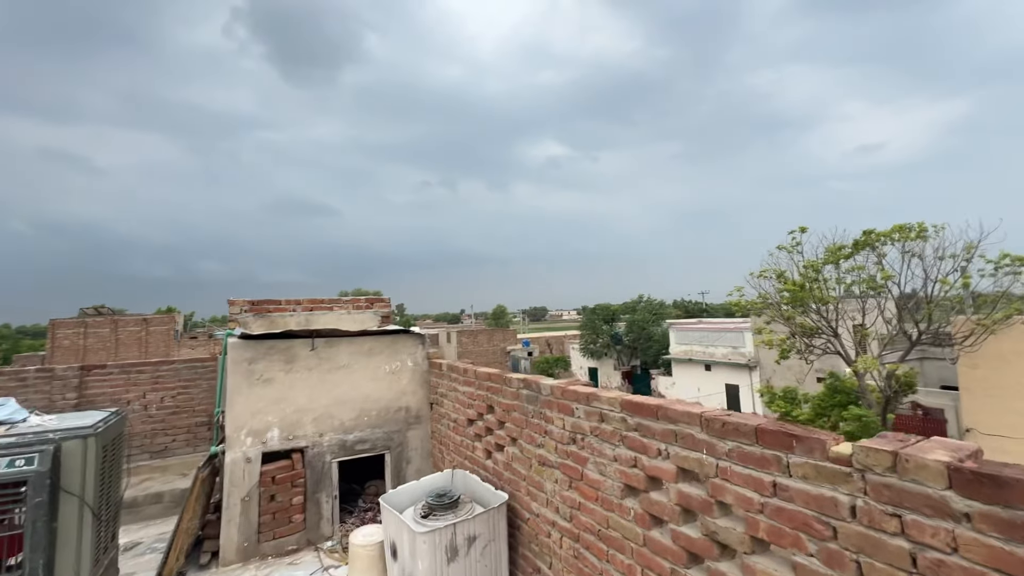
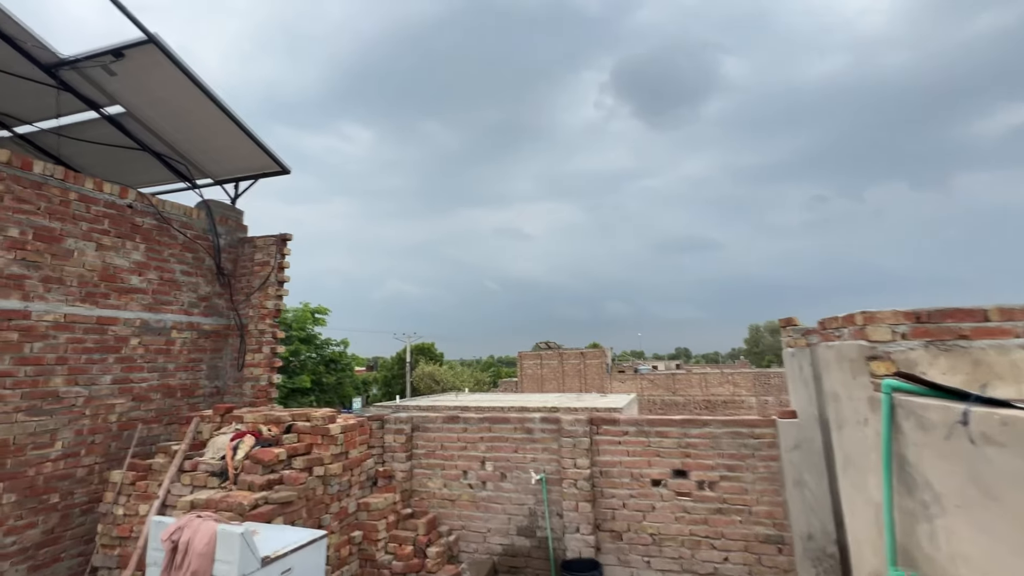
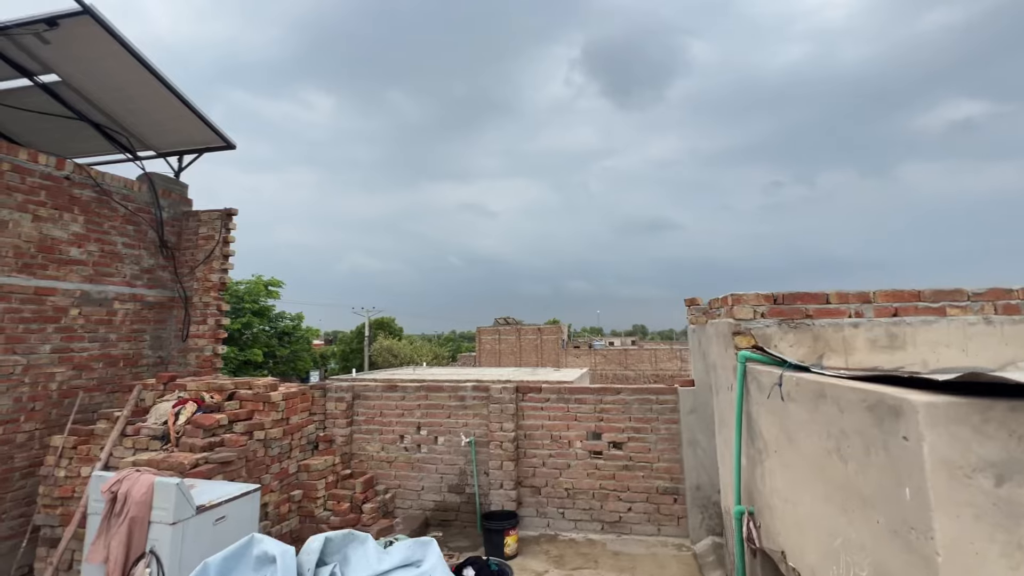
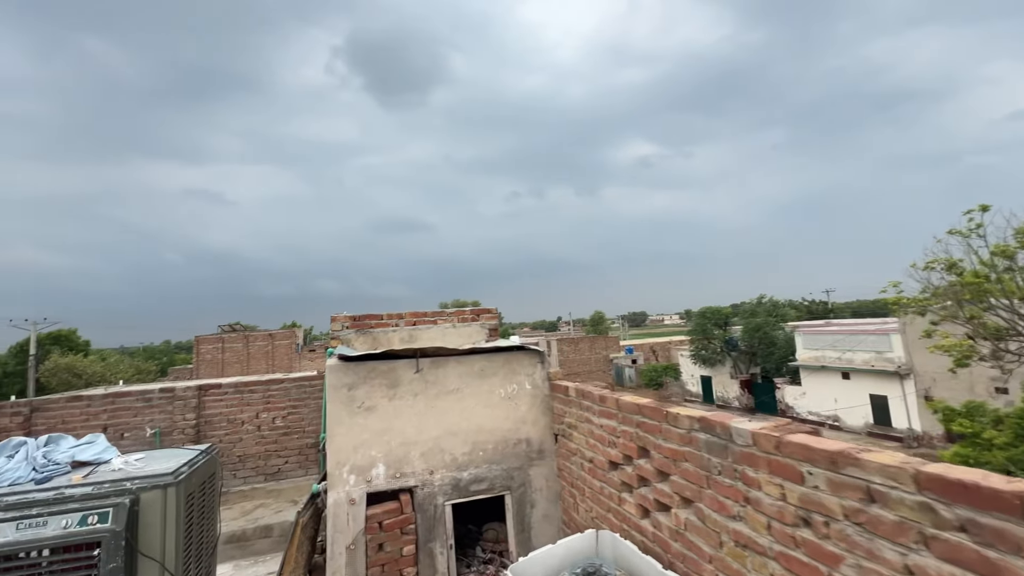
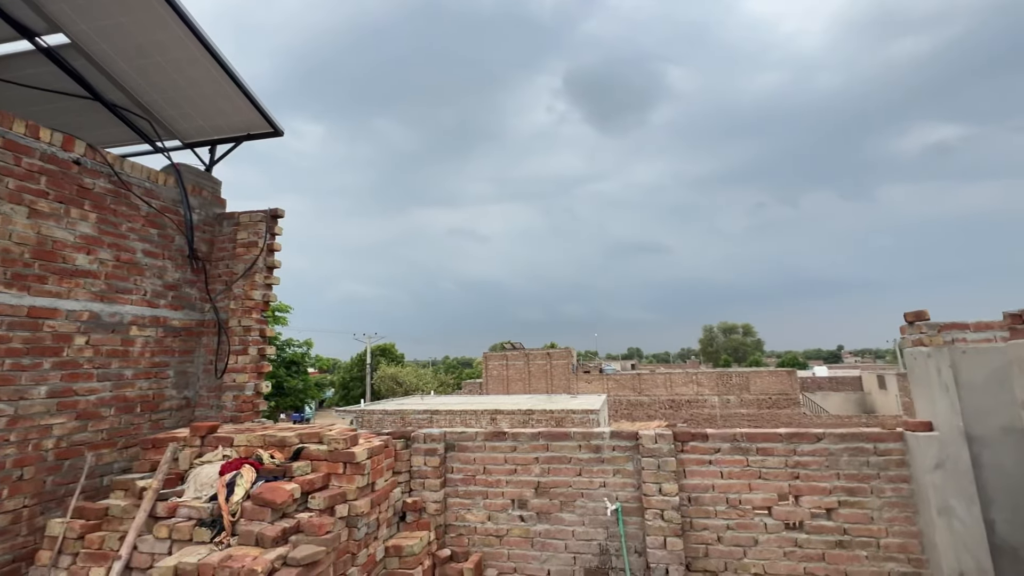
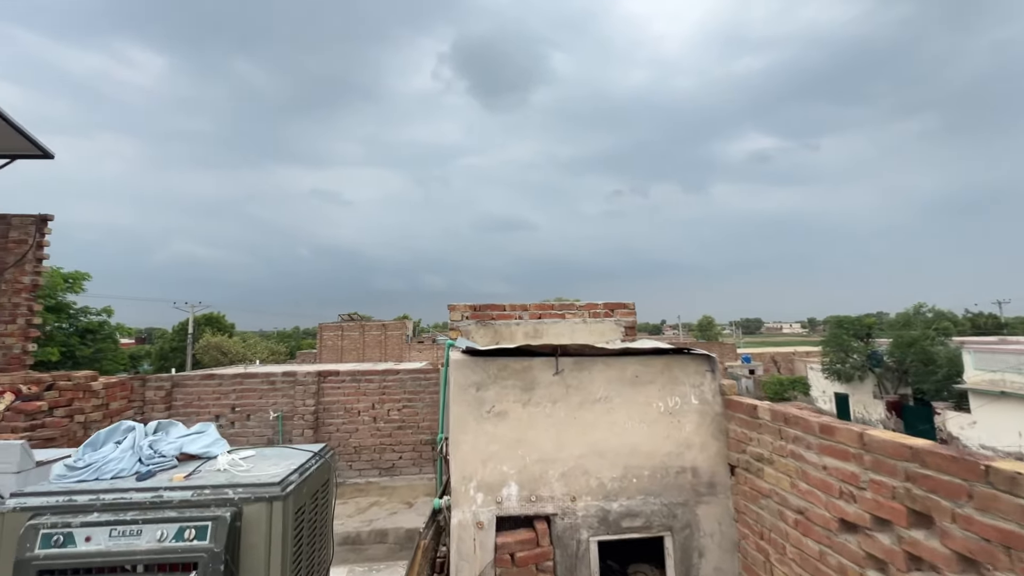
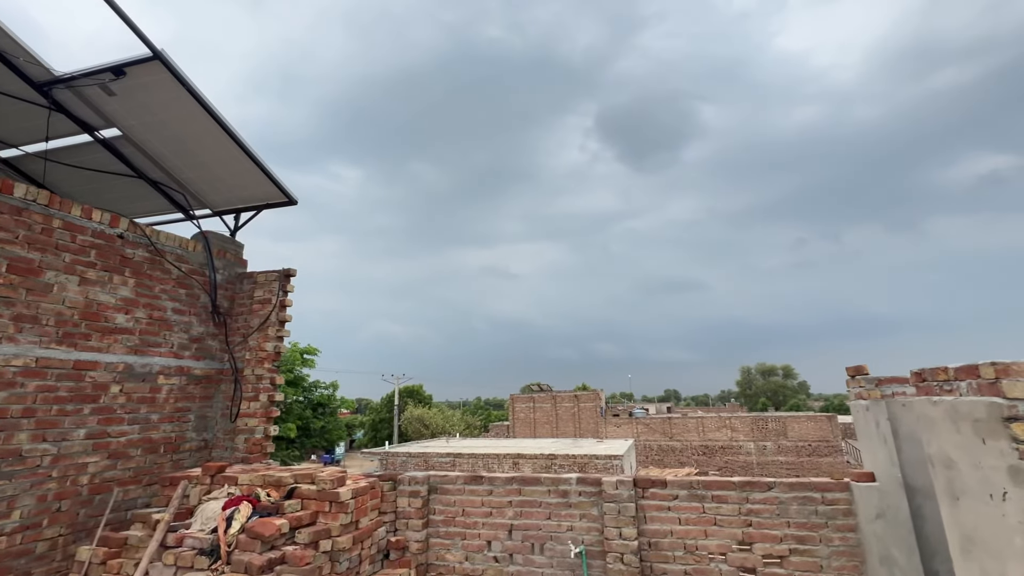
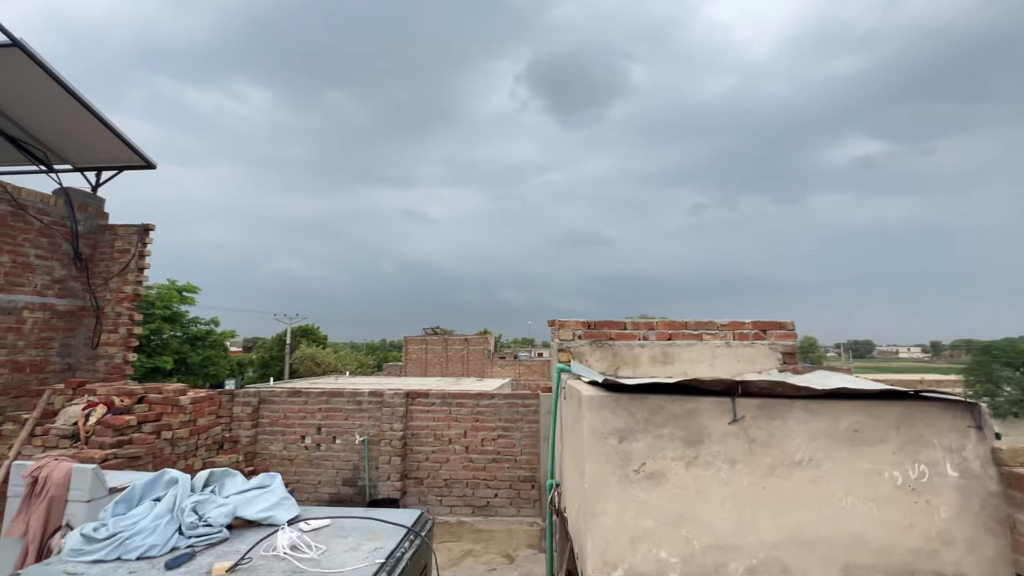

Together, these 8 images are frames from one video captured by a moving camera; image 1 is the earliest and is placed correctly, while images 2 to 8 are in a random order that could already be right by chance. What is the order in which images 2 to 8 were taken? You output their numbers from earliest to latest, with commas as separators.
4, 6, 8, 3, 2, 7, 5
